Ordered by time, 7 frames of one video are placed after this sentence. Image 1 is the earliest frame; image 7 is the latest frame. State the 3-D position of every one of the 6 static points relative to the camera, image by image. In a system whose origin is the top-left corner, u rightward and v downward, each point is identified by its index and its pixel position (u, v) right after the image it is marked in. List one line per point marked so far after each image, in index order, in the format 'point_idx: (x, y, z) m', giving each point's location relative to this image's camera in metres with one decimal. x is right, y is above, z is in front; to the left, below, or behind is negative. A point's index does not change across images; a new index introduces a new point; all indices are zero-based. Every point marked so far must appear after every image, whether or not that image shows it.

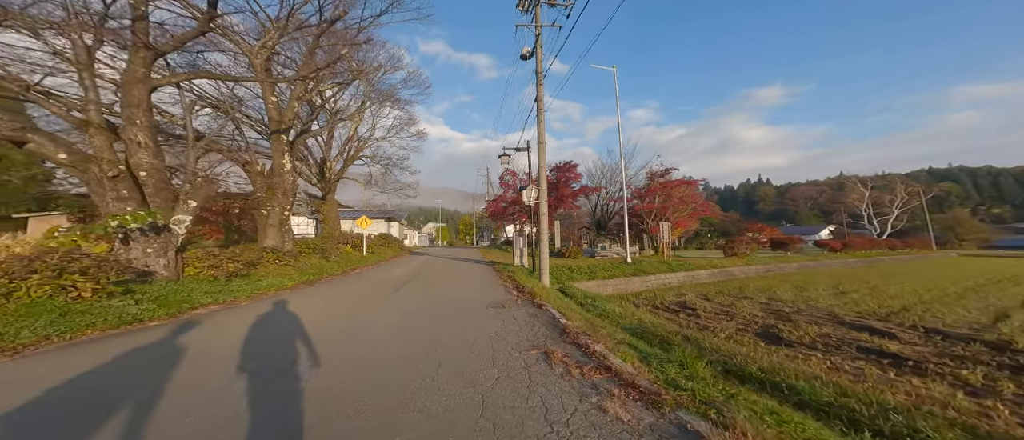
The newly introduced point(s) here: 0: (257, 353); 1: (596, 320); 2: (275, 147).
0: (-3.7, -2.0, +4.8) m
1: (+1.8, -2.1, +6.9) m
2: (-9.1, +2.7, +12.1) m
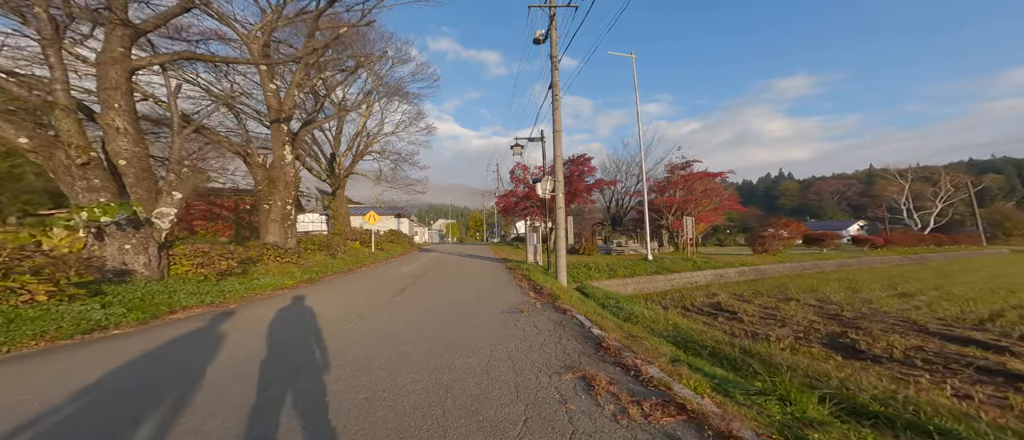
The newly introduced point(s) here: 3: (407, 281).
0: (-3.4, -1.8, +4.0) m
1: (+2.2, -2.0, +5.9) m
2: (-8.6, +2.9, +11.4) m
3: (-4.3, -2.4, +13.5) m
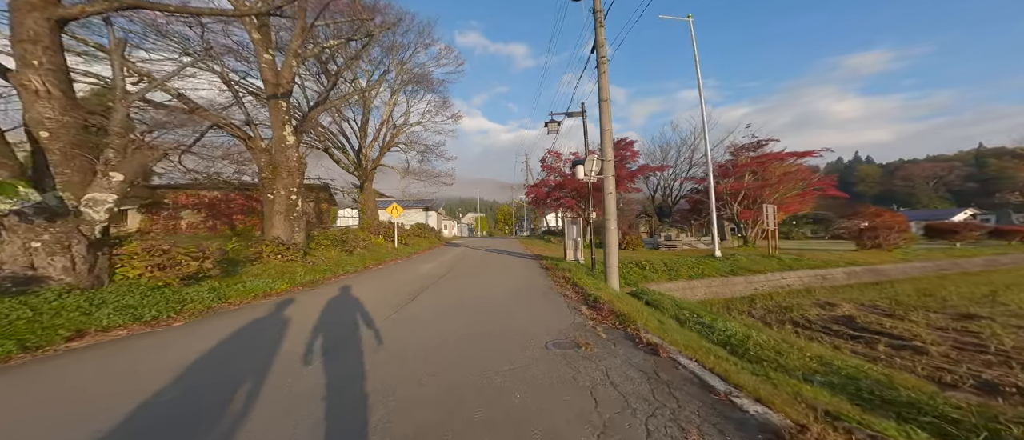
0: (-3.0, -1.7, +2.1) m
1: (+2.8, -1.7, +3.3) m
2: (-7.4, +3.1, +9.9) m
3: (-2.8, -2.1, +11.5) m
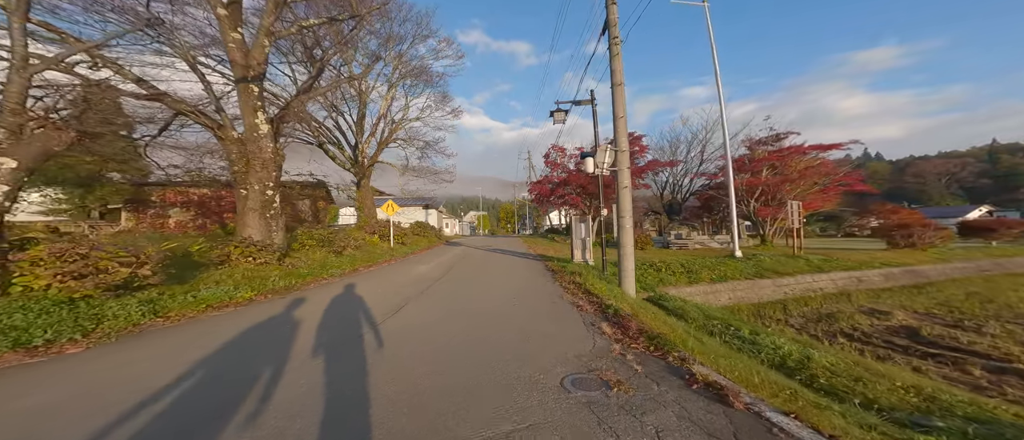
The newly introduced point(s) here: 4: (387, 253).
0: (-3.0, -1.6, +0.9) m
1: (+2.8, -1.6, +2.1) m
2: (-7.3, +3.2, +8.7) m
3: (-2.7, -2.1, +10.4) m
4: (-6.8, -1.8, +17.8) m
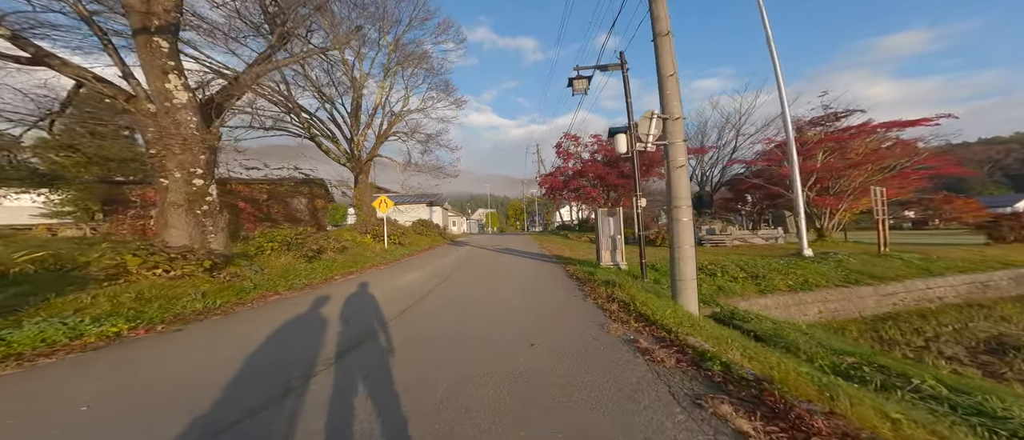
0: (-2.8, -1.5, -1.6) m
1: (+3.0, -1.4, -0.5) m
2: (-7.0, +3.2, +6.4) m
3: (-2.3, -1.9, +7.9) m
4: (-6.2, -1.7, +15.4) m
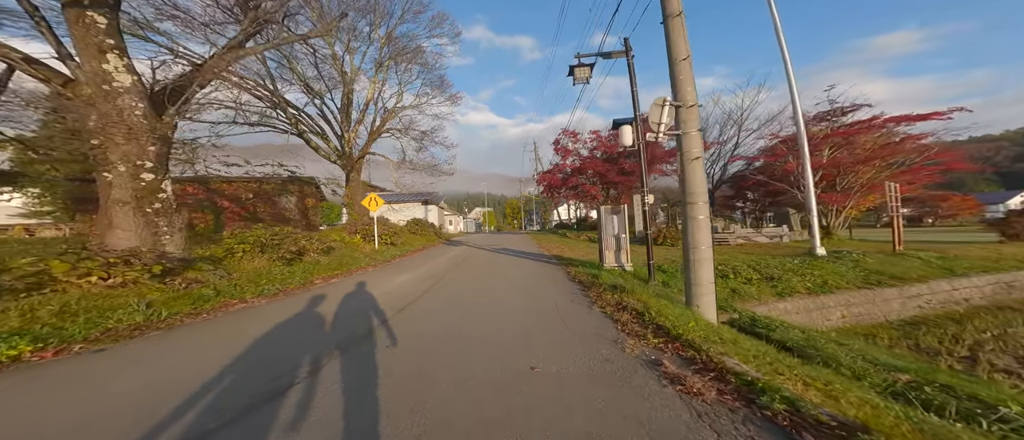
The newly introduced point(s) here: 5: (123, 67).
0: (-2.7, -1.5, -2.3) m
1: (+3.1, -1.4, -1.2) m
2: (-7.1, +3.2, +5.5) m
3: (-2.4, -1.9, +7.2) m
4: (-6.4, -1.6, +14.6) m
5: (-6.8, +2.9, +5.9) m
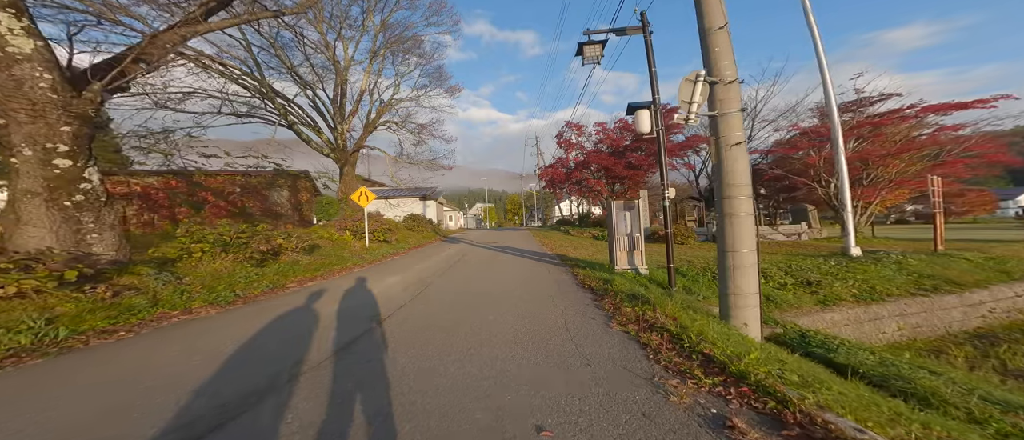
0: (-2.7, -1.5, -3.4) m
1: (+3.1, -1.4, -2.3) m
2: (-7.0, +3.3, +4.4) m
3: (-2.4, -1.8, +6.1) m
4: (-6.4, -1.4, +13.5) m
5: (-6.8, +3.0, +4.8) m
